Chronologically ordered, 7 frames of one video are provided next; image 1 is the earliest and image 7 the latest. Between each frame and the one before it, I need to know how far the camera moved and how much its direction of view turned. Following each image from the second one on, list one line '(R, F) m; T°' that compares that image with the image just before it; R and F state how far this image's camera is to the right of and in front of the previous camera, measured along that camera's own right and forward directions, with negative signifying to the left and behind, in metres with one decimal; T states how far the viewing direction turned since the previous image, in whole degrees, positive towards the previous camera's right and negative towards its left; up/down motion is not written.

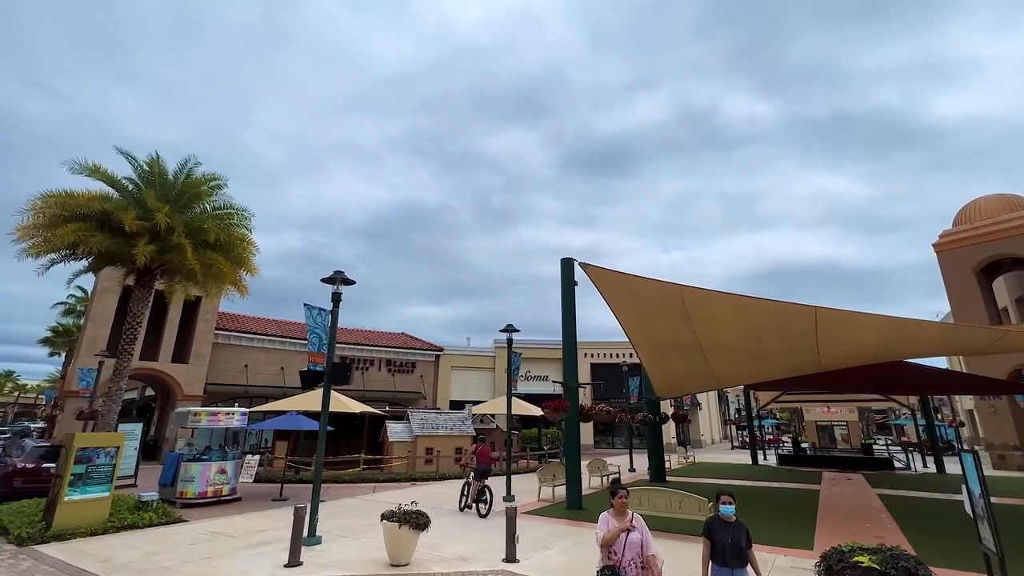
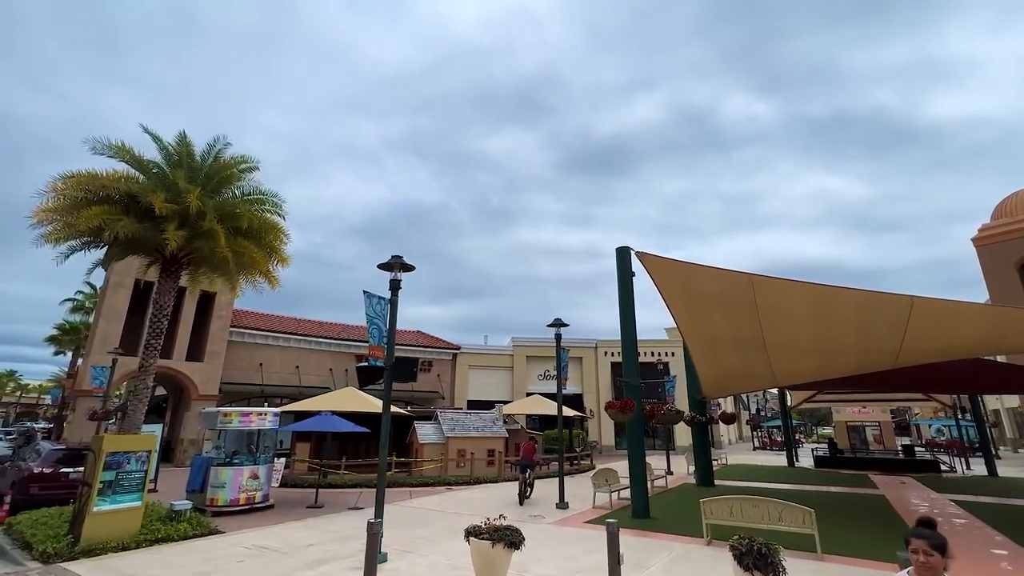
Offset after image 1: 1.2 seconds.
(-1.4, +0.9) m; 0°
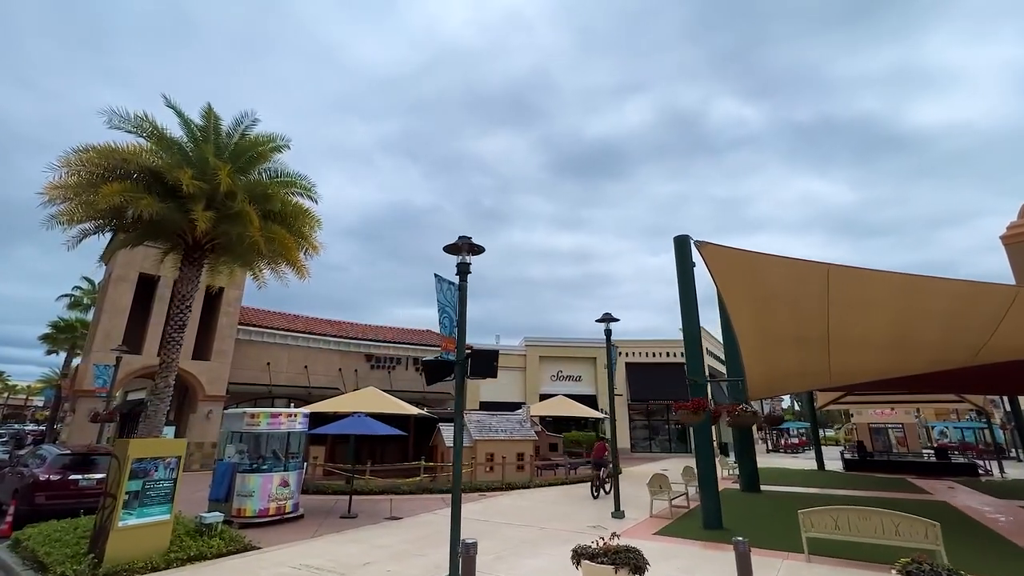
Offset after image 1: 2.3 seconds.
(-1.4, +1.0) m; +1°
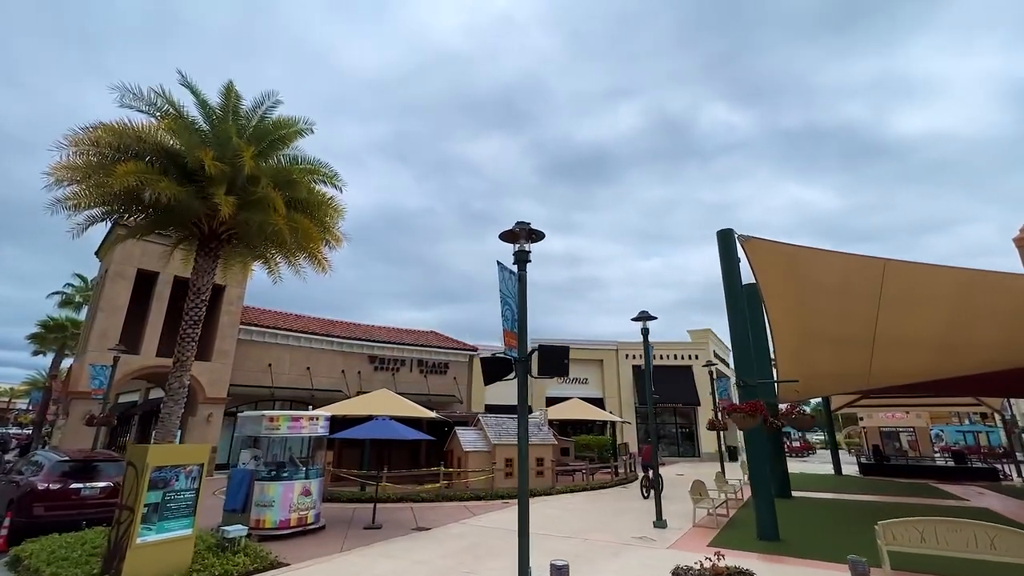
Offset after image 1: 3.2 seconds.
(-1.0, +0.7) m; +1°
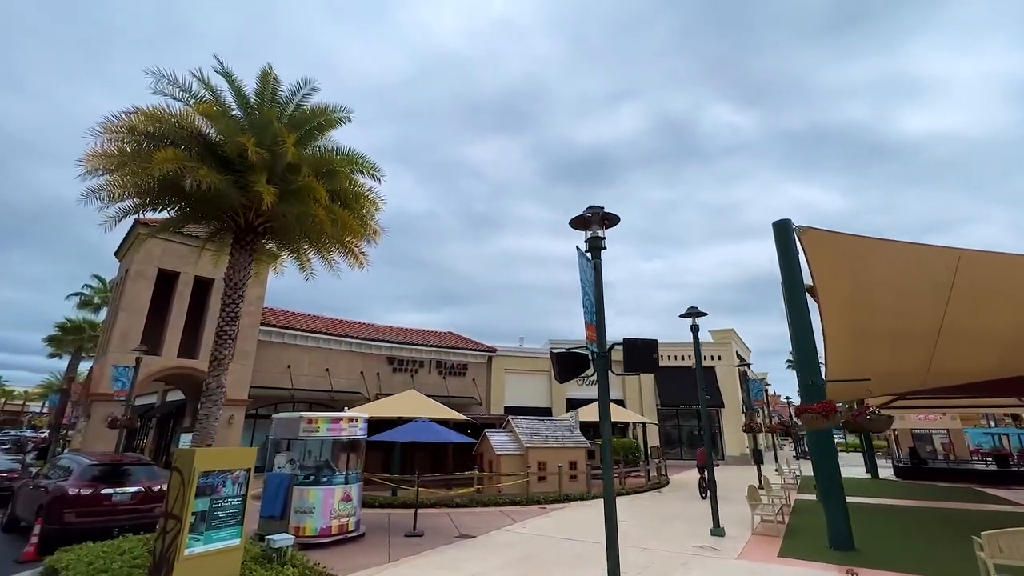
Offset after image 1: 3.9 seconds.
(-0.9, +0.5) m; -1°
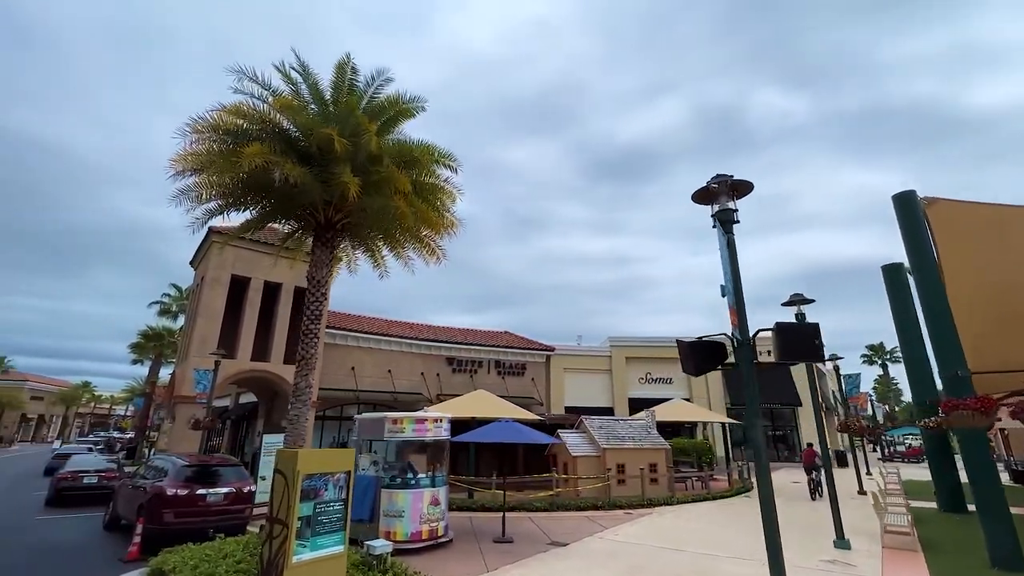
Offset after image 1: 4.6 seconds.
(-0.9, +0.6) m; -5°
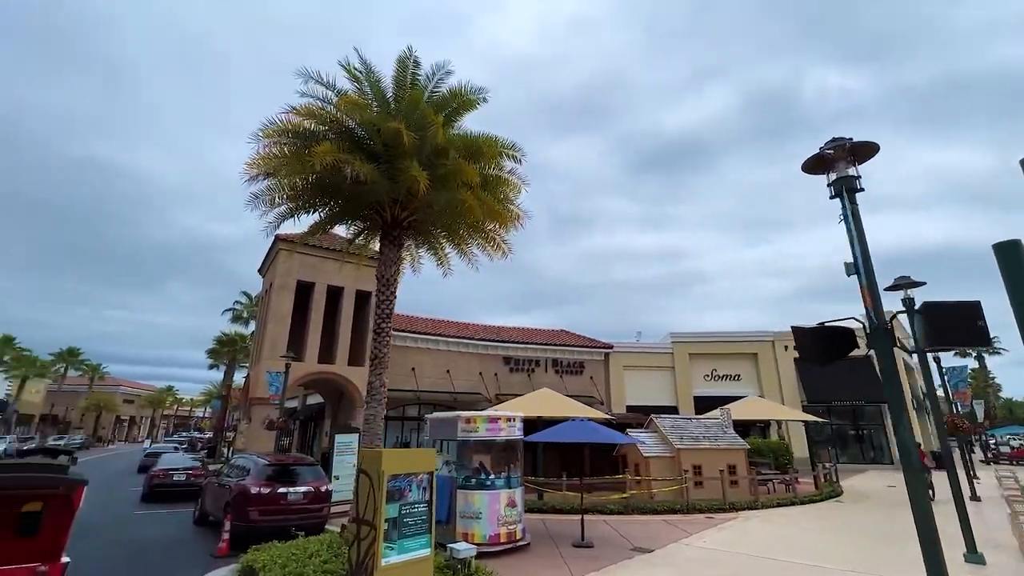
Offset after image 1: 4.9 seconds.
(-0.5, +0.4) m; -6°
